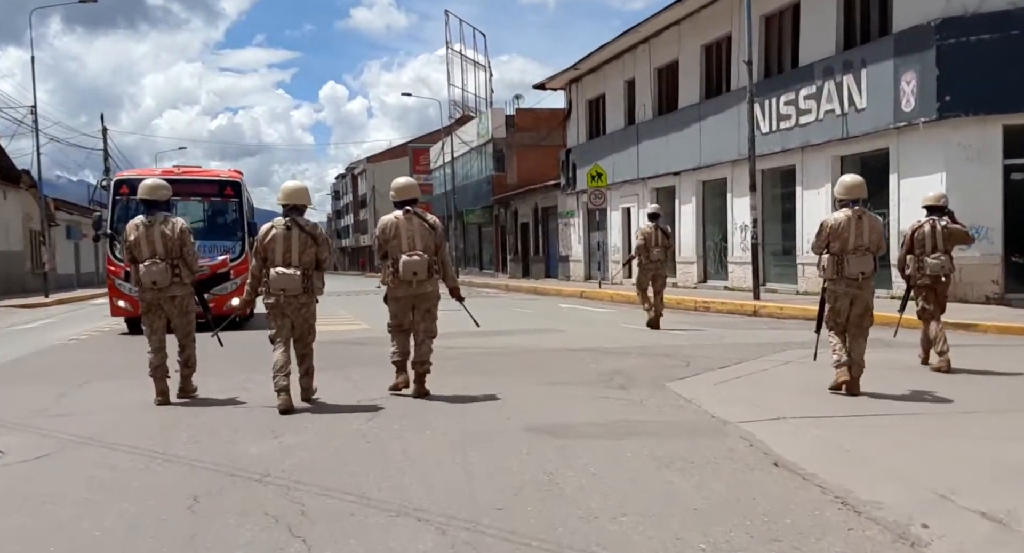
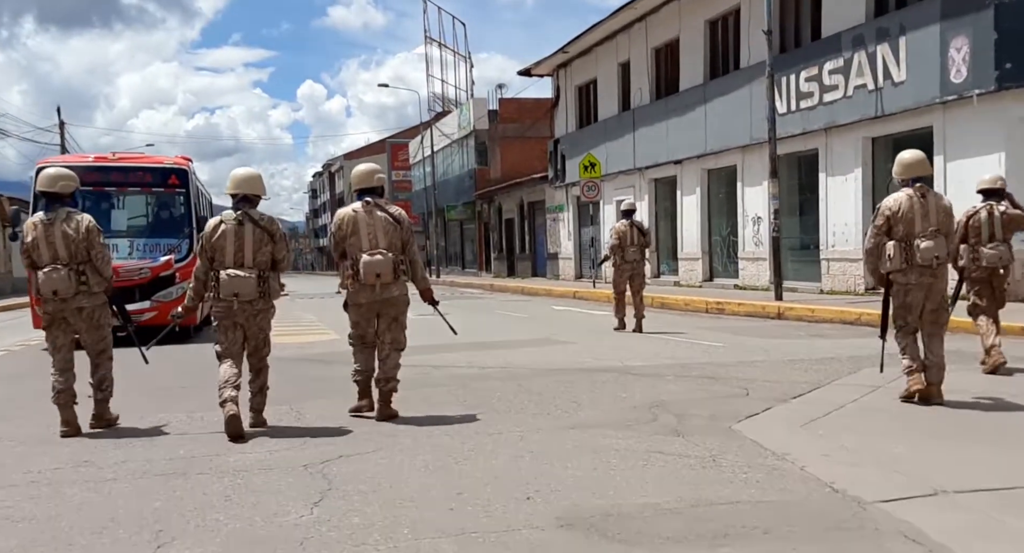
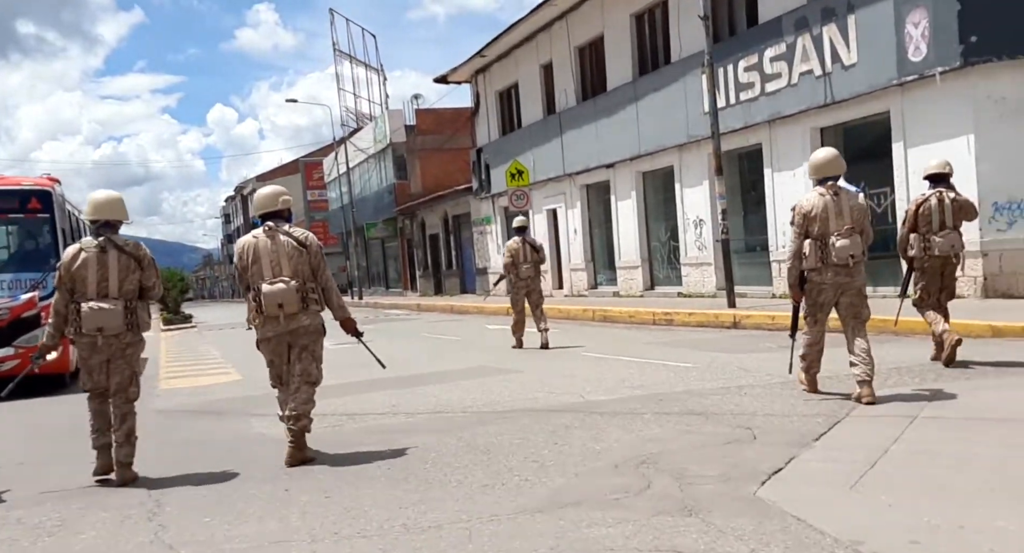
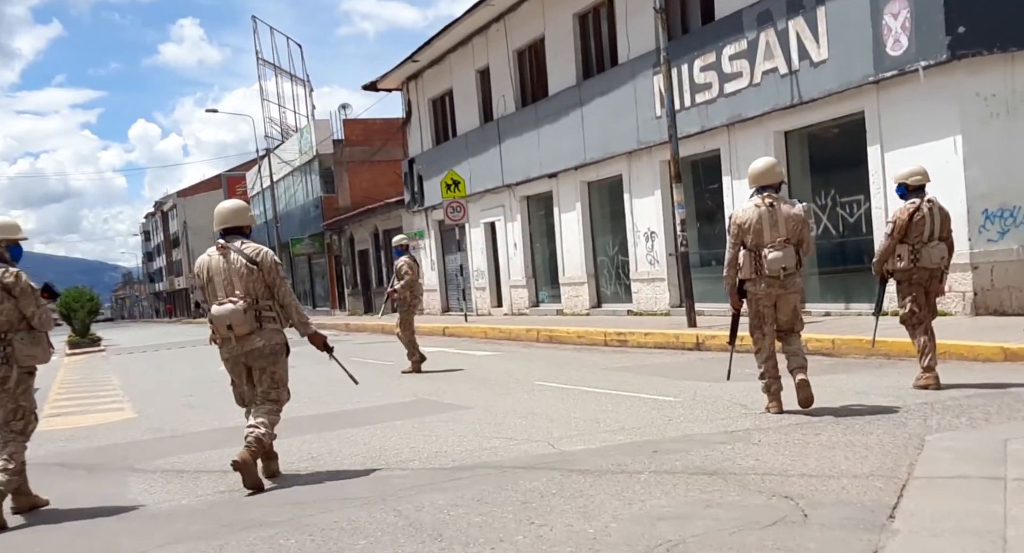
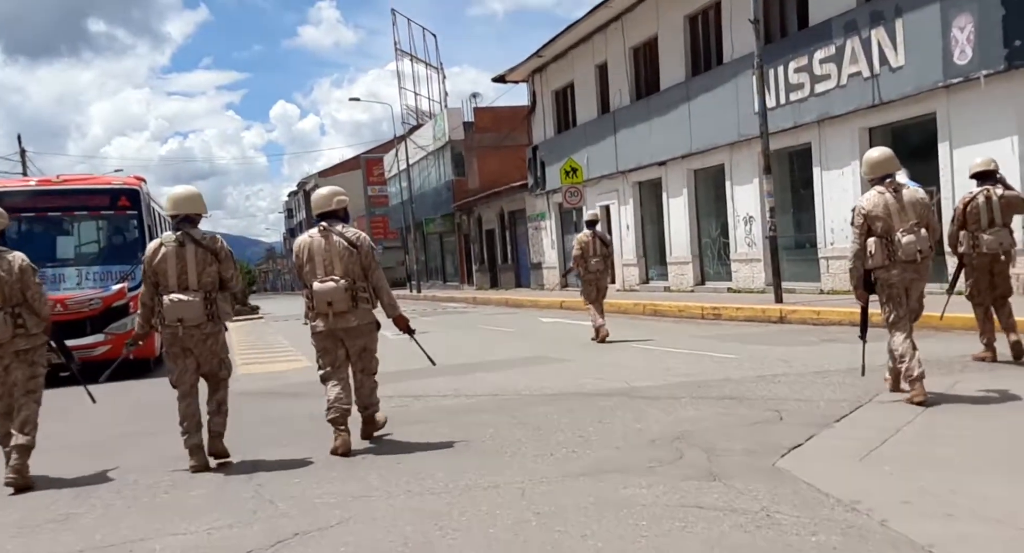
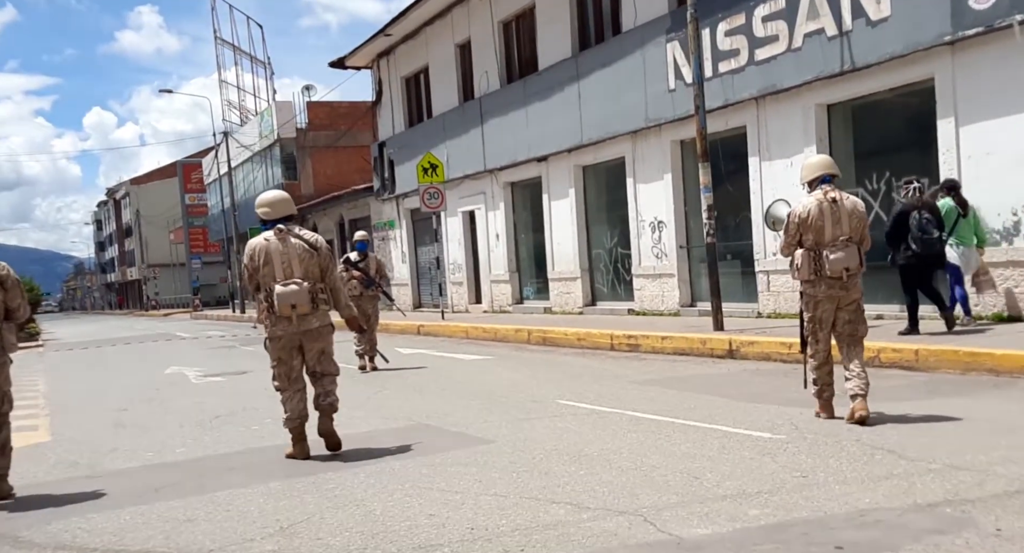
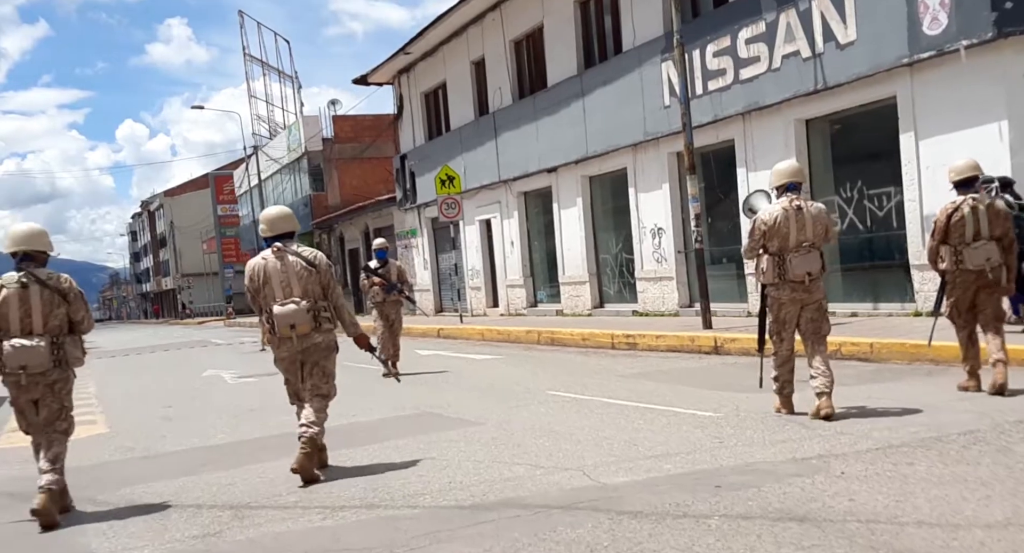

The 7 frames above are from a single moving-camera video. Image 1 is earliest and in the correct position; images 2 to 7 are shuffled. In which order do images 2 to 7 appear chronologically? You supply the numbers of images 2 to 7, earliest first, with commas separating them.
2, 5, 3, 4, 7, 6
